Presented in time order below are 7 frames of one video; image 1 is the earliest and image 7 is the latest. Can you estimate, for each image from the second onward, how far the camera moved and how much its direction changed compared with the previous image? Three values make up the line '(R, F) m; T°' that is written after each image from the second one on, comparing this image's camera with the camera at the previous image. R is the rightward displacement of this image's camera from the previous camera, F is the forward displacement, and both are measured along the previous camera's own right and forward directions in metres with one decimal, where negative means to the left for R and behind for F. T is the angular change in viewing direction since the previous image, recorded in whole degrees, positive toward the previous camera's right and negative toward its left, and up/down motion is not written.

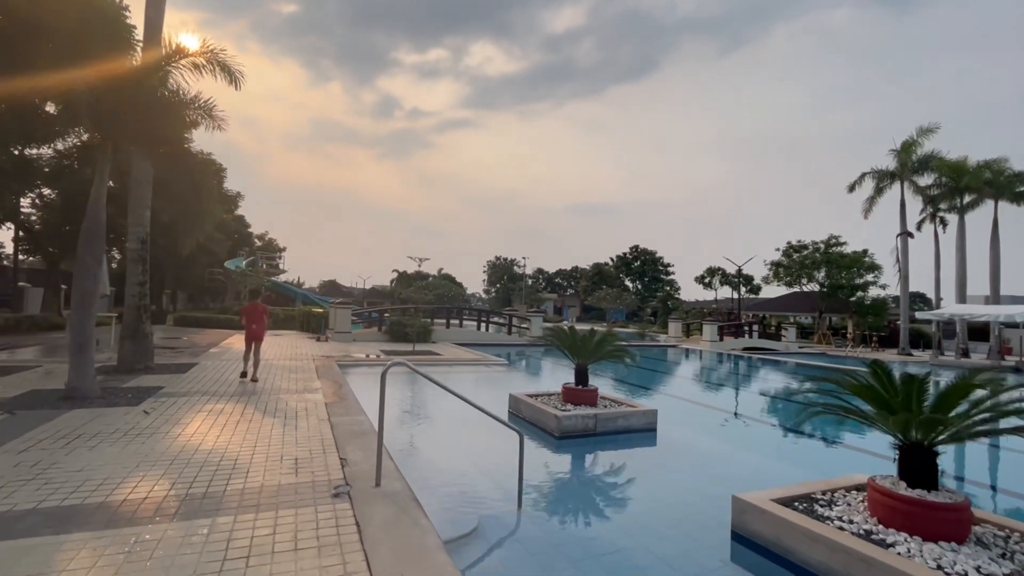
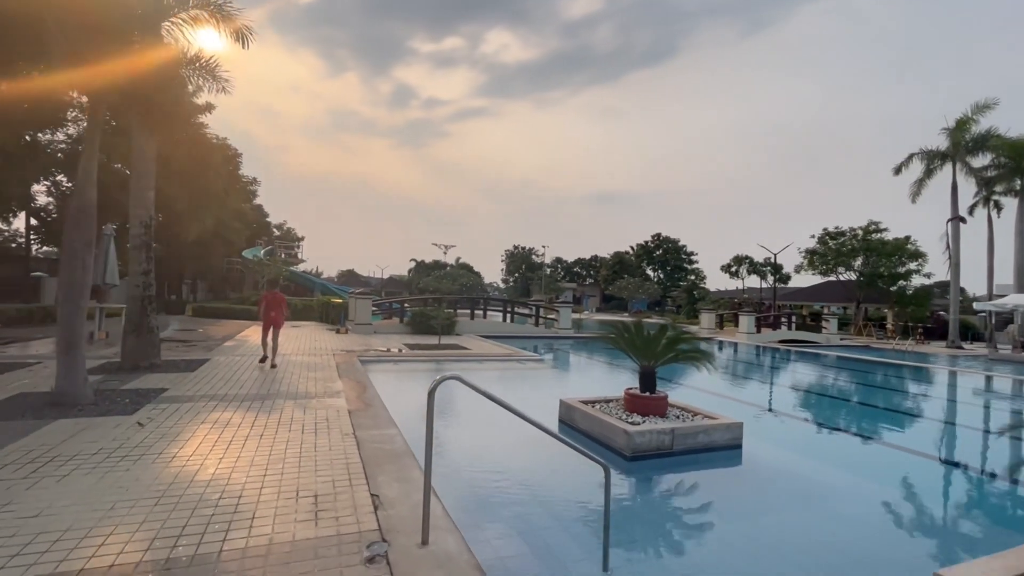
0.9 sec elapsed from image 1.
(-0.4, +0.9) m; -2°
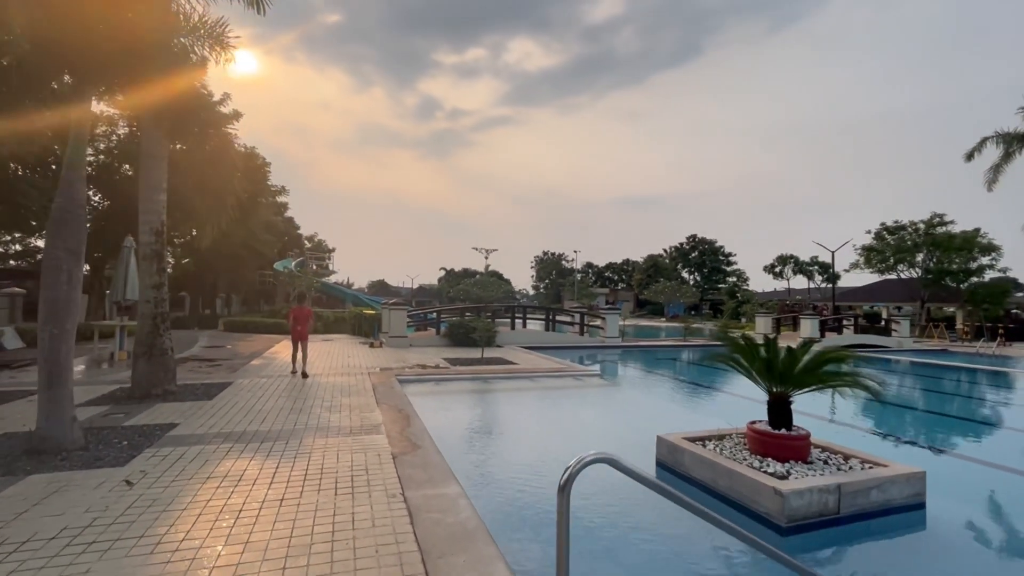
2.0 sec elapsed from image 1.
(-0.4, +1.1) m; -3°
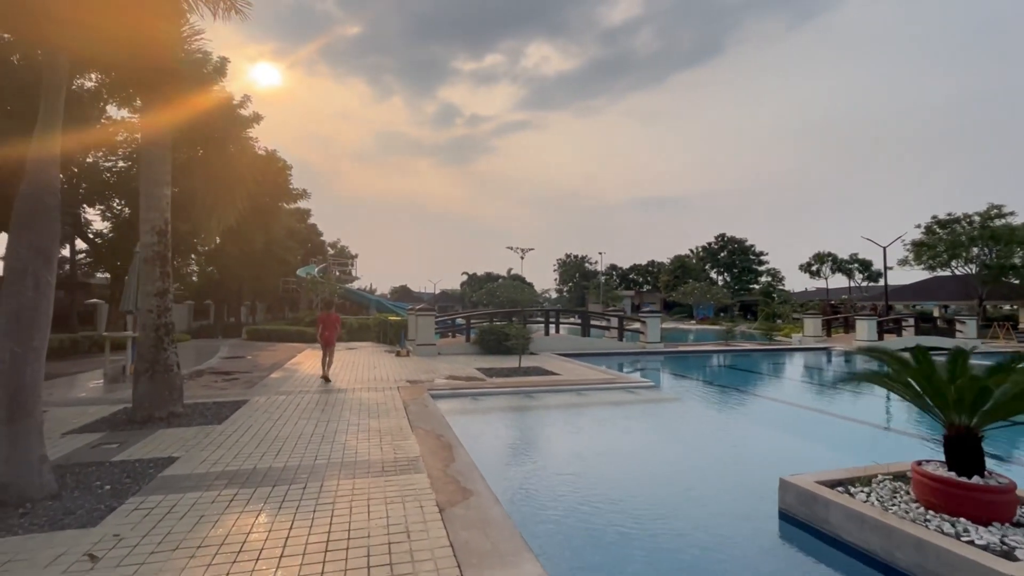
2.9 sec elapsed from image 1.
(-0.3, +0.9) m; -2°
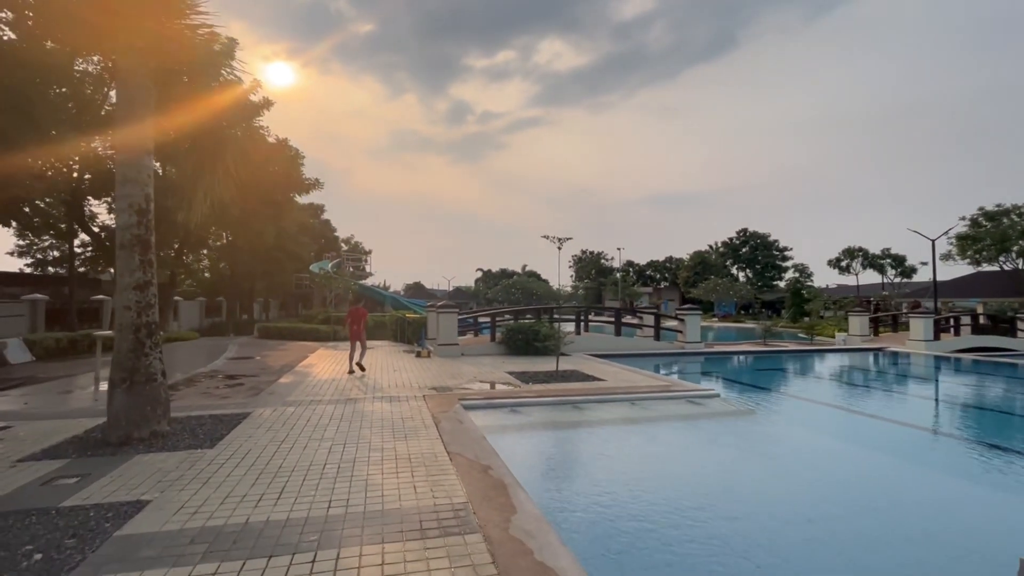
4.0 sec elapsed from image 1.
(-0.4, +1.1) m; -1°
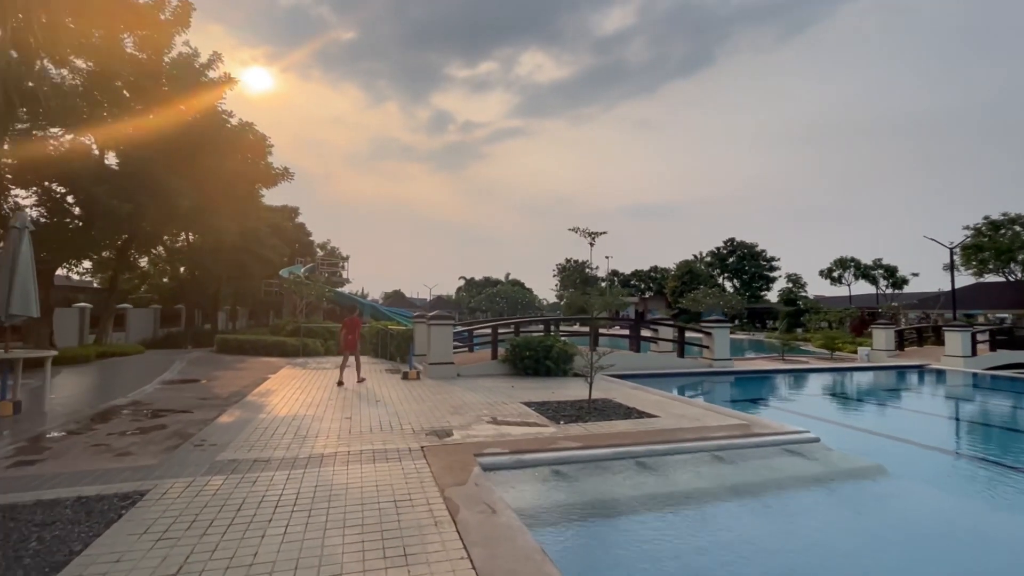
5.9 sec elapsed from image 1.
(-0.5, +2.0) m; +2°
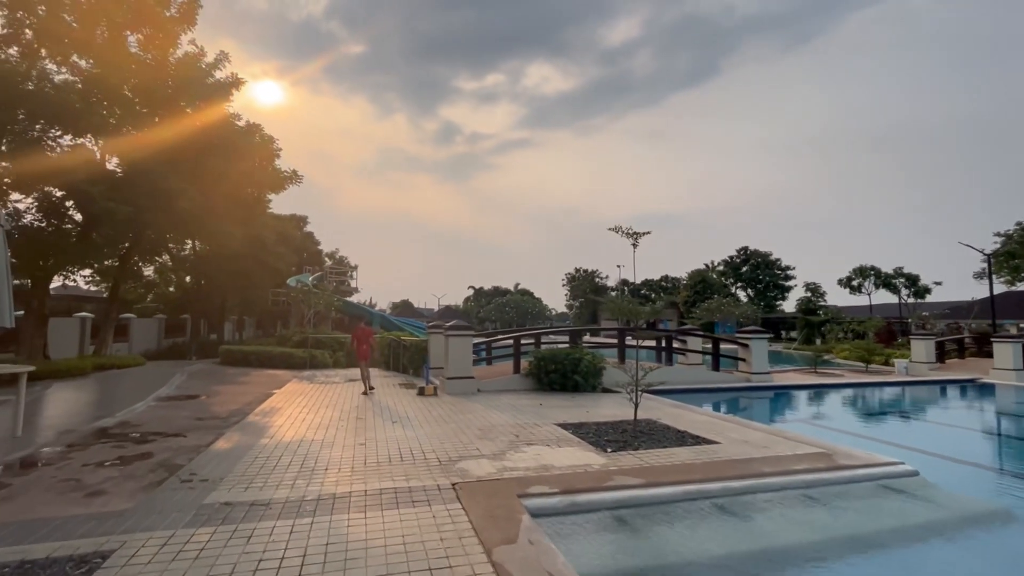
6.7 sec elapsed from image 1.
(-0.3, +0.8) m; -1°
